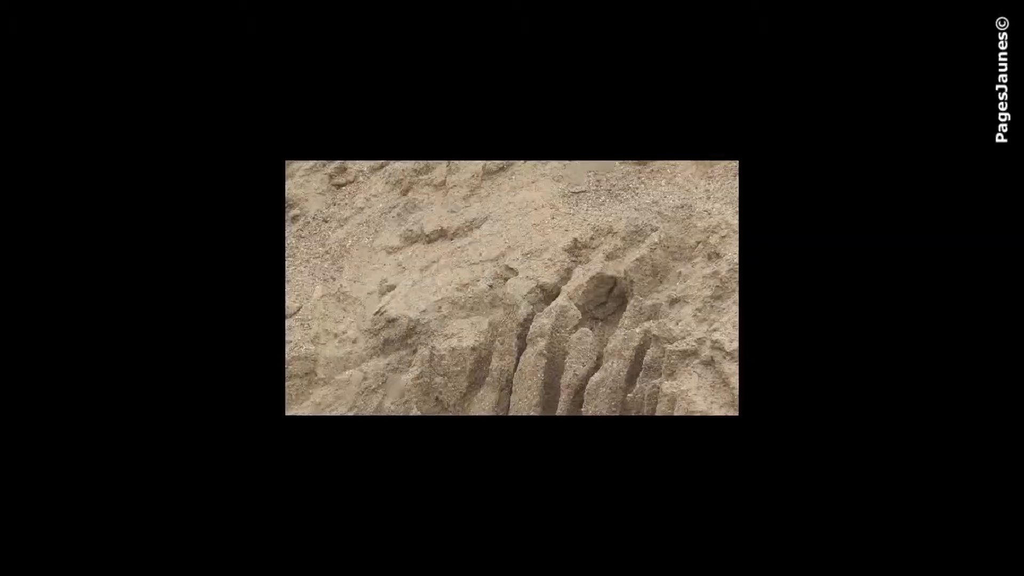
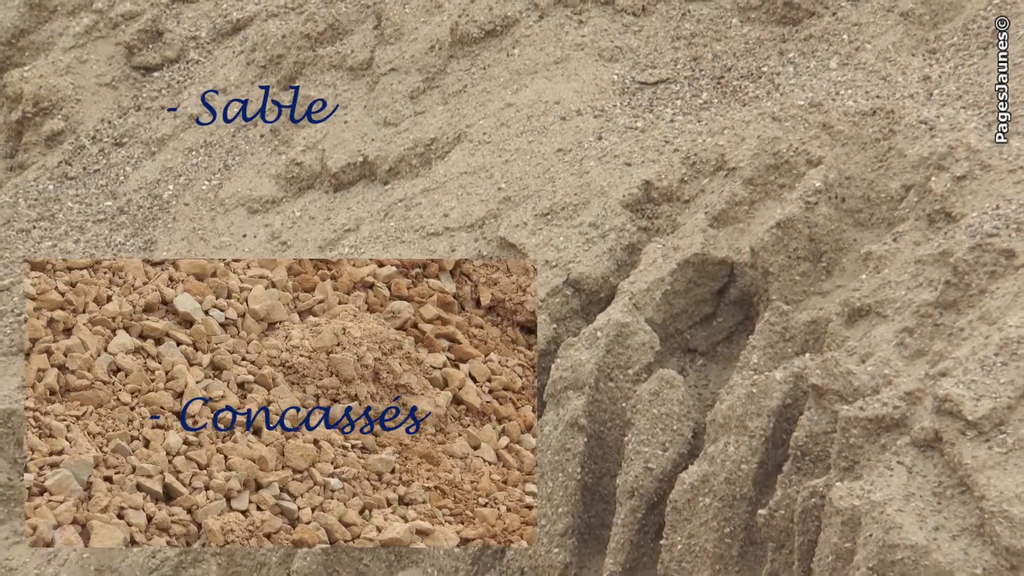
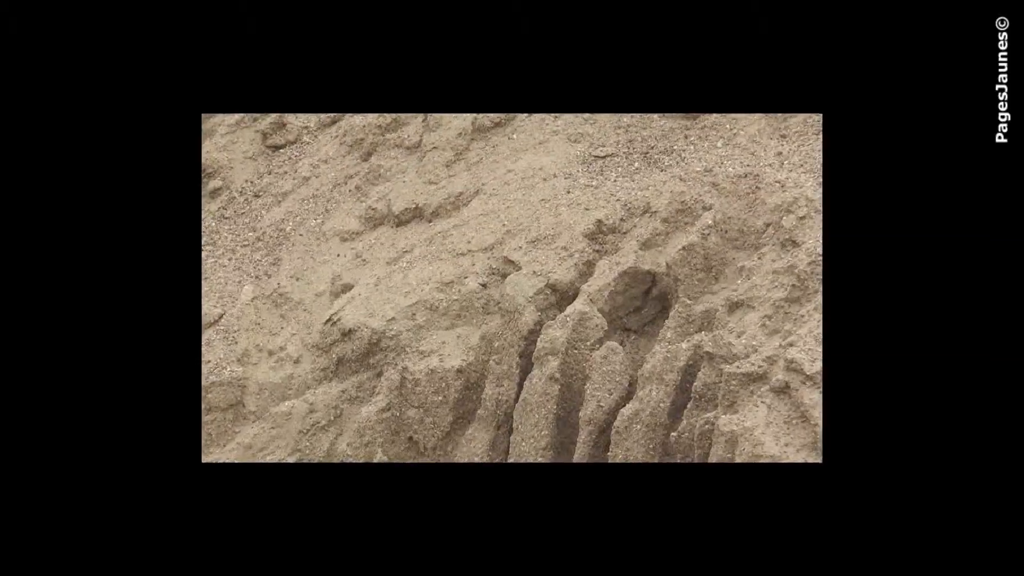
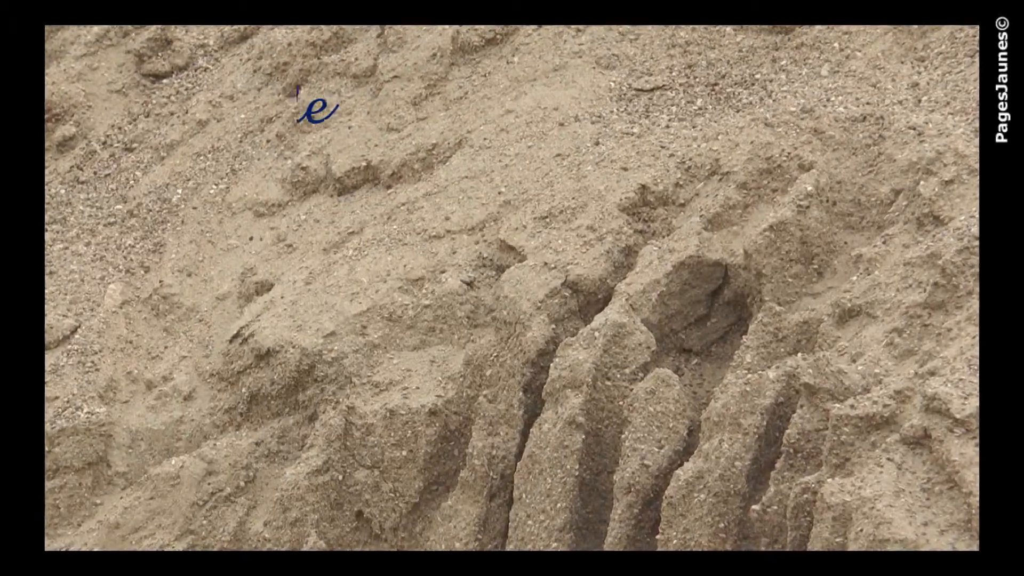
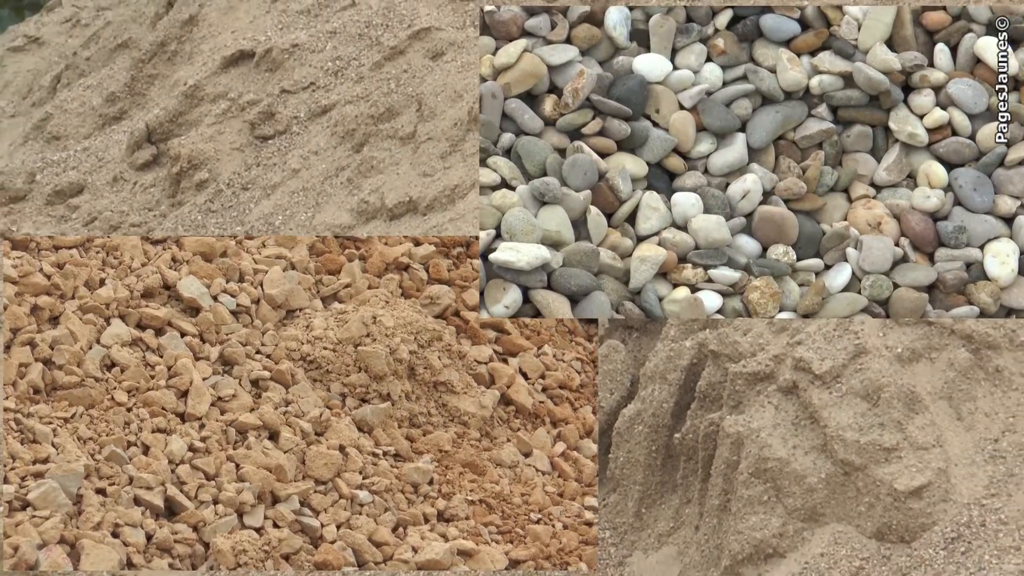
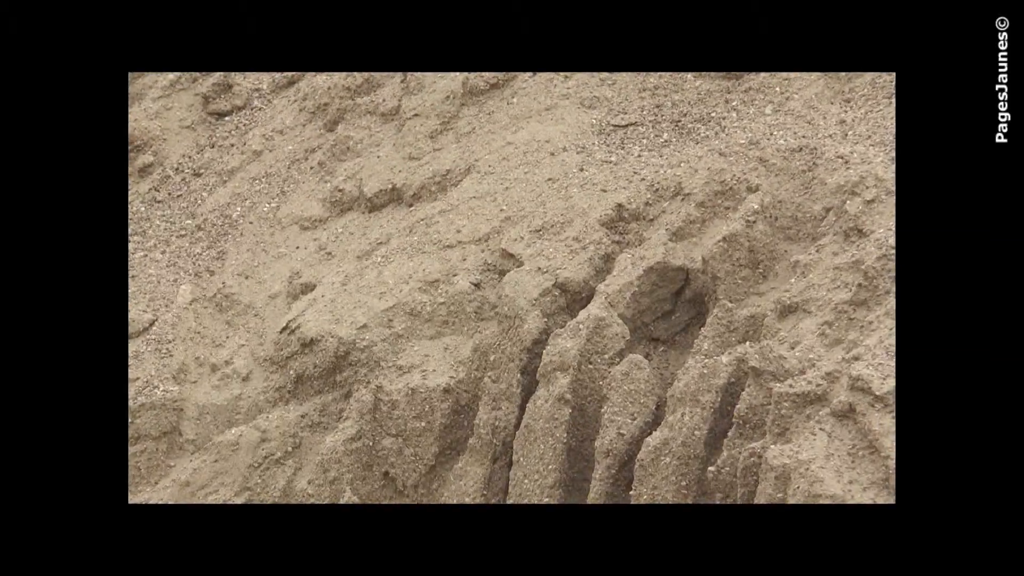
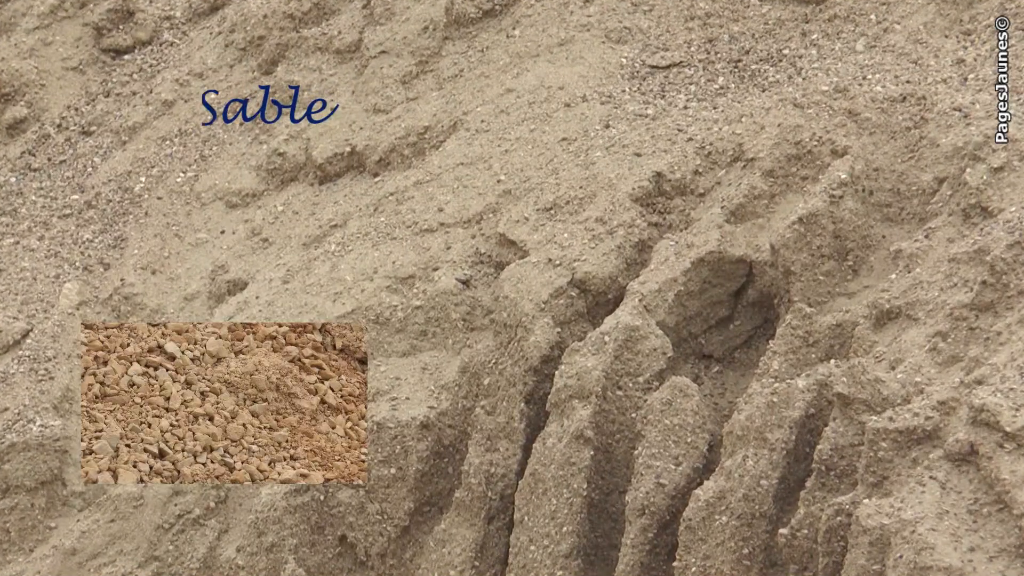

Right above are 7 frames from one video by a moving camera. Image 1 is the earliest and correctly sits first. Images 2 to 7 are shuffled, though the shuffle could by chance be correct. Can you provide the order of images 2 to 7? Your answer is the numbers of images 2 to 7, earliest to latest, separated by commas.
3, 6, 4, 7, 2, 5
